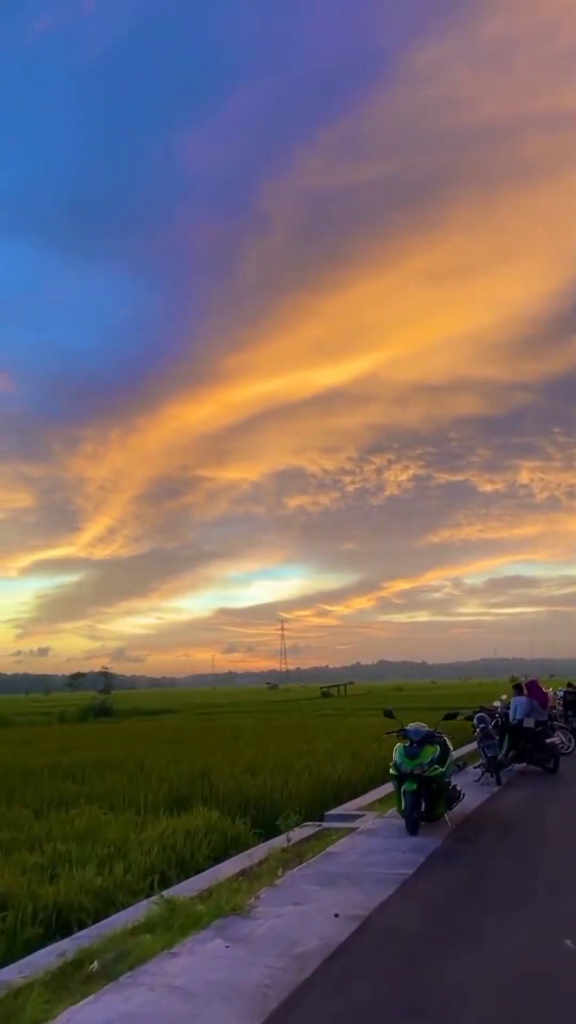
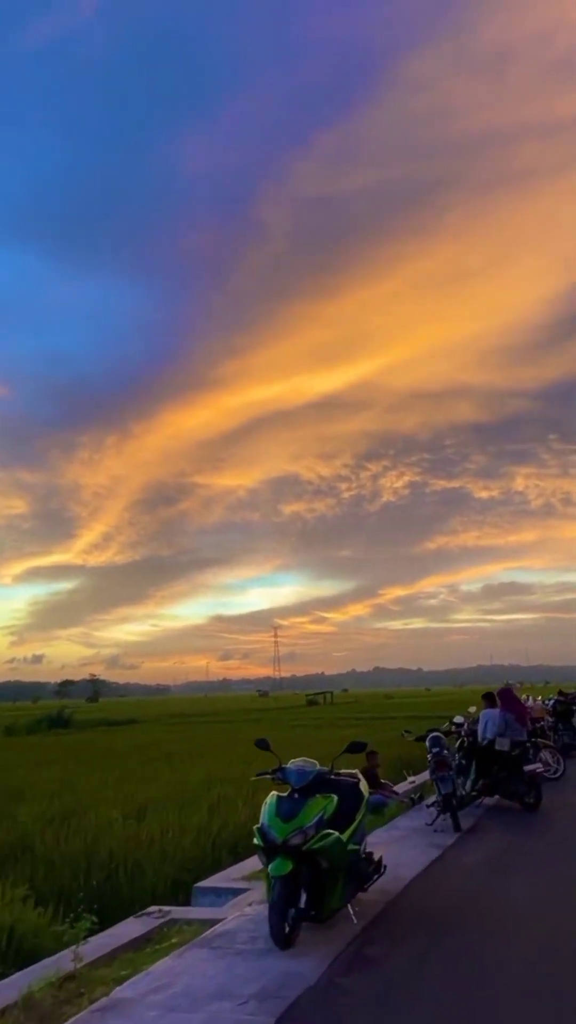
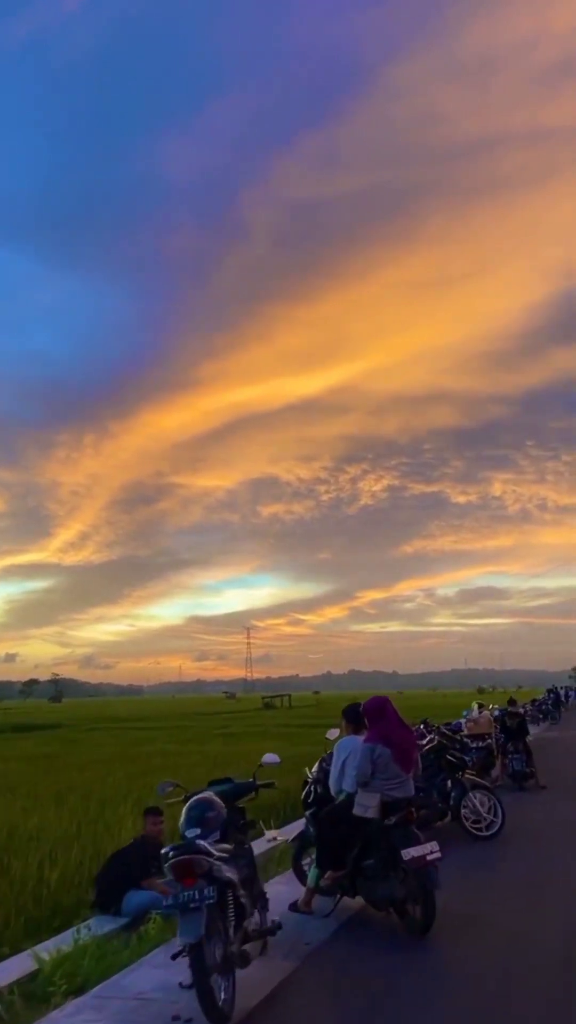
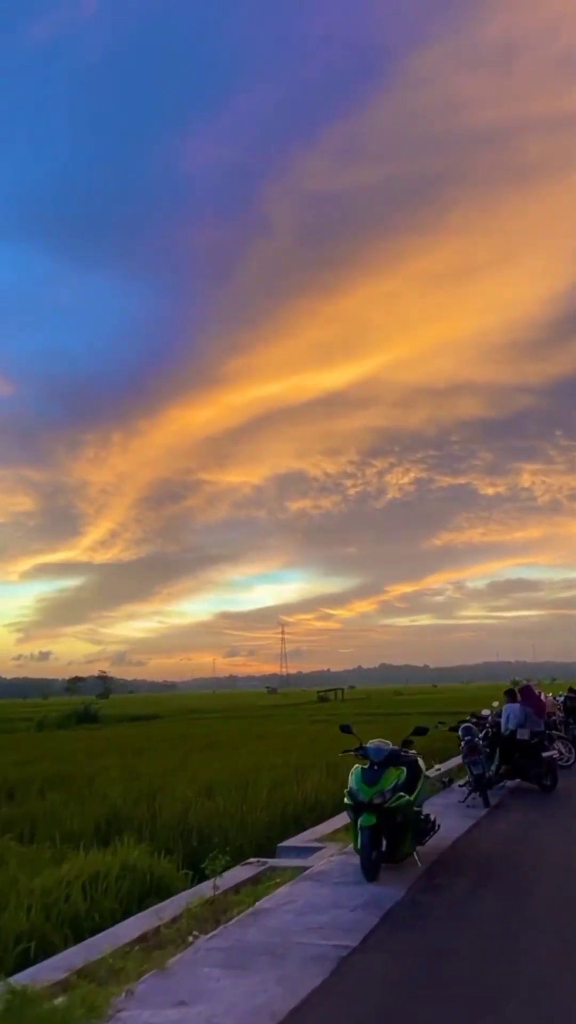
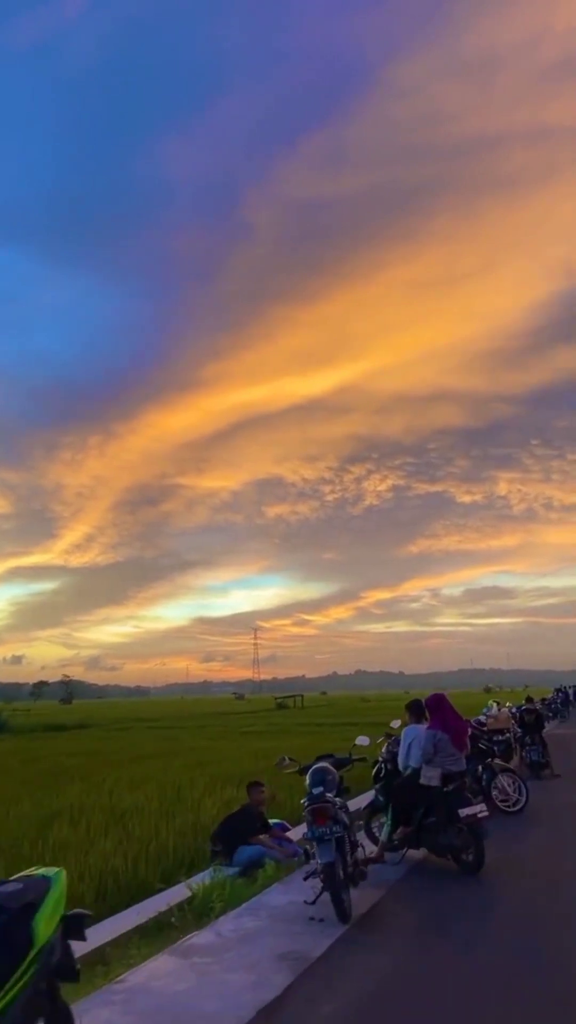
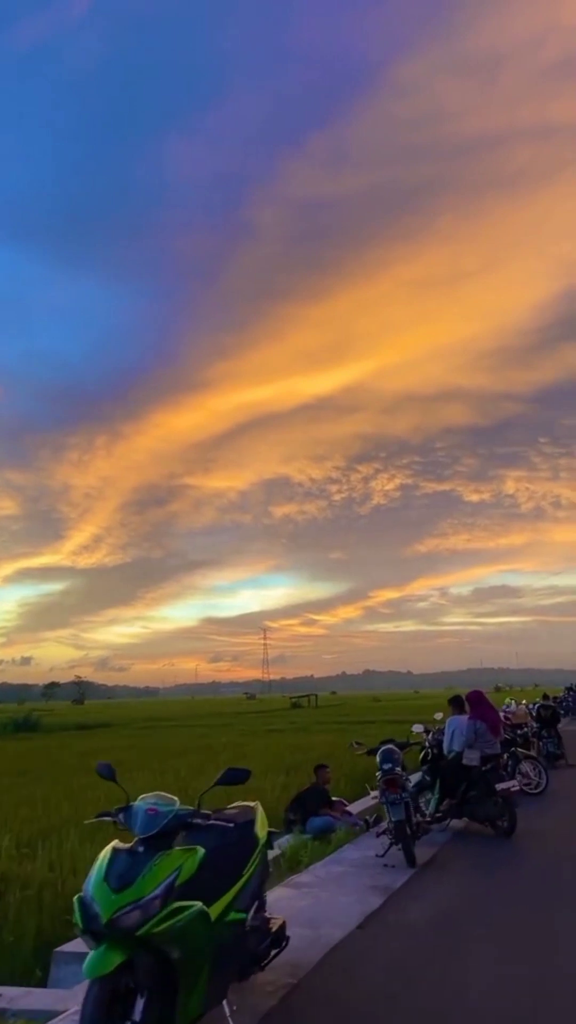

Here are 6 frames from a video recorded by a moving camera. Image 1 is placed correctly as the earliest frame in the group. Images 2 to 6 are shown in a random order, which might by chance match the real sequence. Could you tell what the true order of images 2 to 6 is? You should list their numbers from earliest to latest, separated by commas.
4, 2, 6, 5, 3
